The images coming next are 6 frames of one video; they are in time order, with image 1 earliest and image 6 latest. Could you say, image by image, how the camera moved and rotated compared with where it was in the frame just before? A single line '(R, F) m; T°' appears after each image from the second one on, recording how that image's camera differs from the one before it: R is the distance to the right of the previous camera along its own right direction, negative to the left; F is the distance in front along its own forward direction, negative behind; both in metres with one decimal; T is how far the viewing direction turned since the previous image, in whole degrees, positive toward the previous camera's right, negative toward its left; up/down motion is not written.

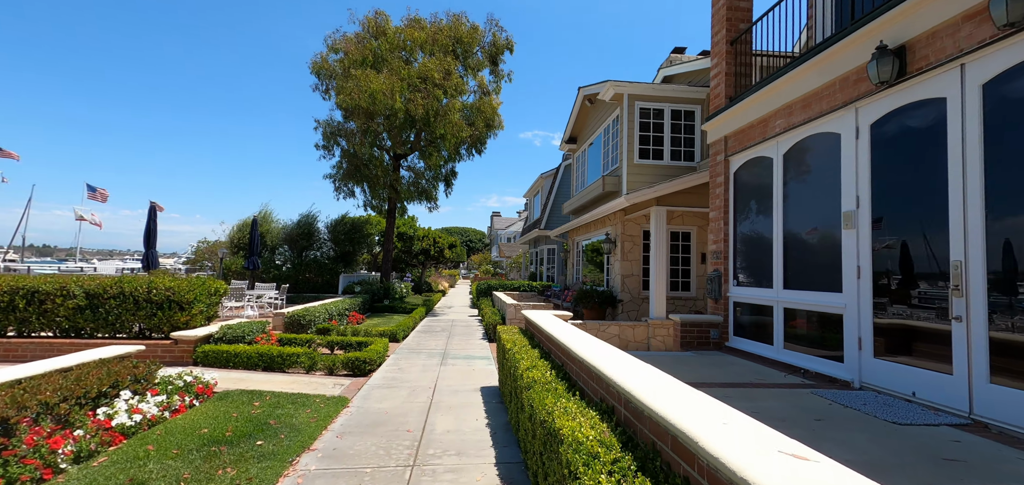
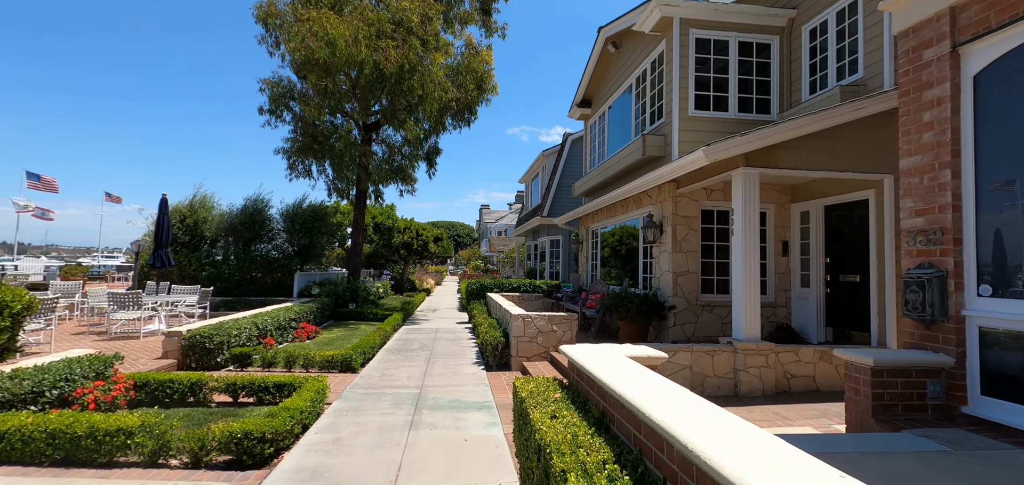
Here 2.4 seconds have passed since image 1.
(-0.3, +3.2) m; +2°
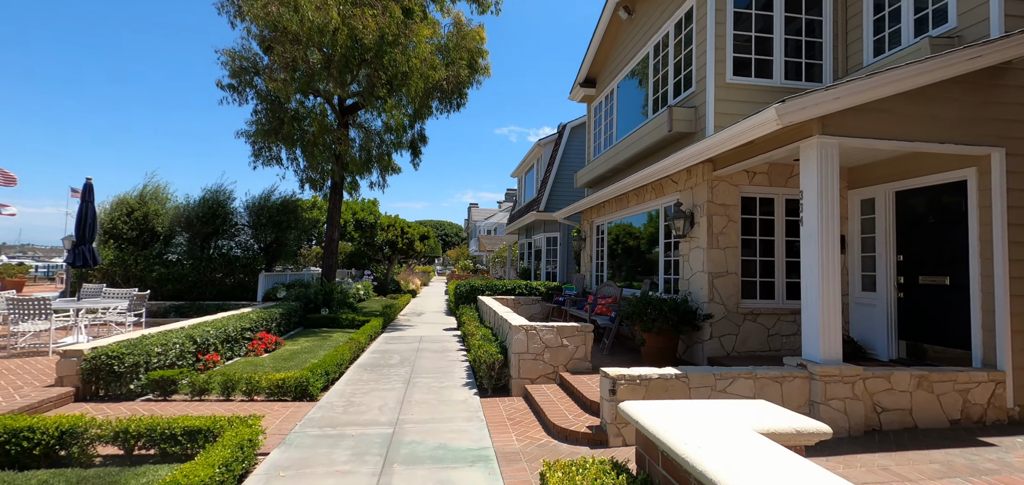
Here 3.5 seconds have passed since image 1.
(-0.2, +1.4) m; +1°
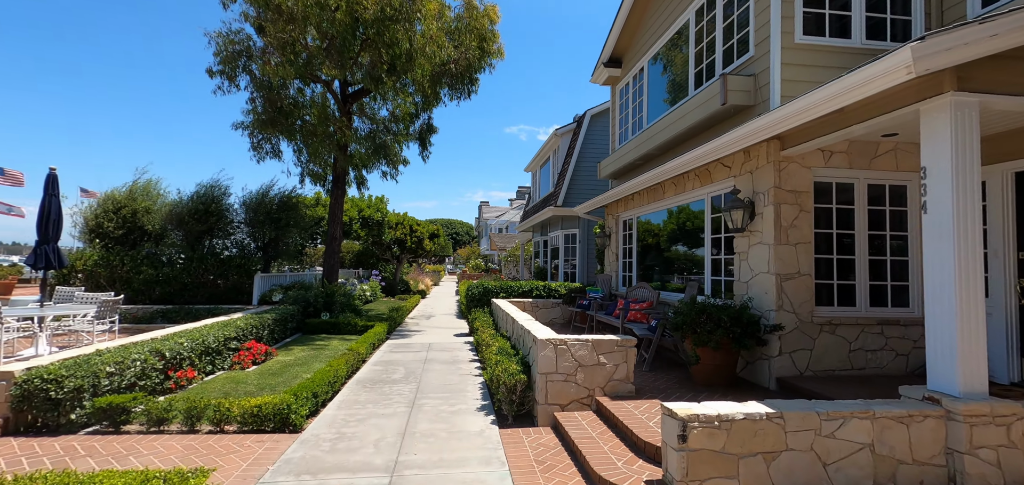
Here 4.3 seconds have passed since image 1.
(-0.2, +1.1) m; -1°
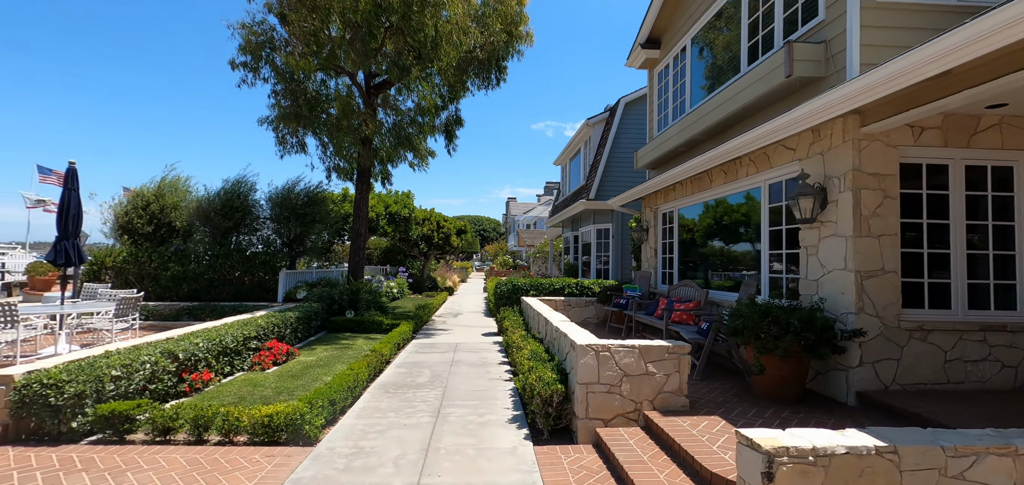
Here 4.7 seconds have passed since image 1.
(-0.1, +0.5) m; -3°
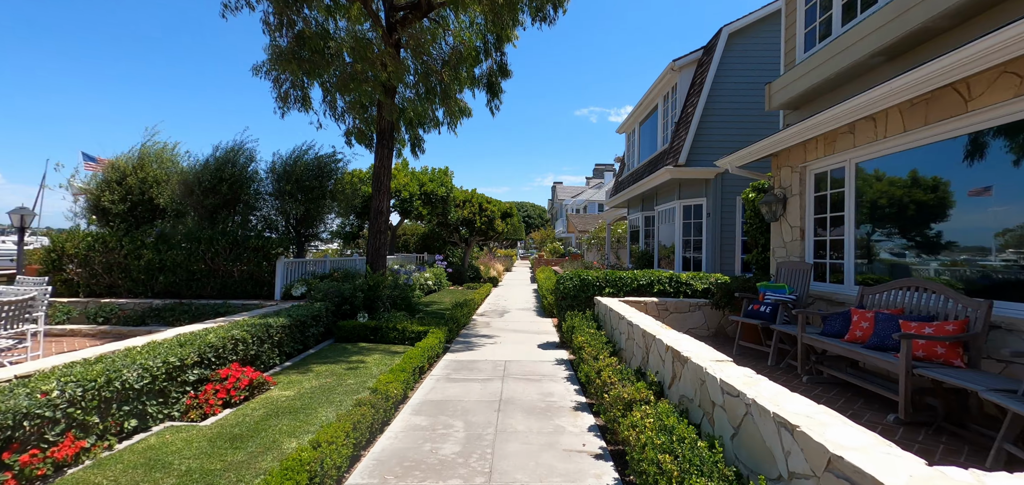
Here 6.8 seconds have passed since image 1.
(-0.4, +2.8) m; -5°
